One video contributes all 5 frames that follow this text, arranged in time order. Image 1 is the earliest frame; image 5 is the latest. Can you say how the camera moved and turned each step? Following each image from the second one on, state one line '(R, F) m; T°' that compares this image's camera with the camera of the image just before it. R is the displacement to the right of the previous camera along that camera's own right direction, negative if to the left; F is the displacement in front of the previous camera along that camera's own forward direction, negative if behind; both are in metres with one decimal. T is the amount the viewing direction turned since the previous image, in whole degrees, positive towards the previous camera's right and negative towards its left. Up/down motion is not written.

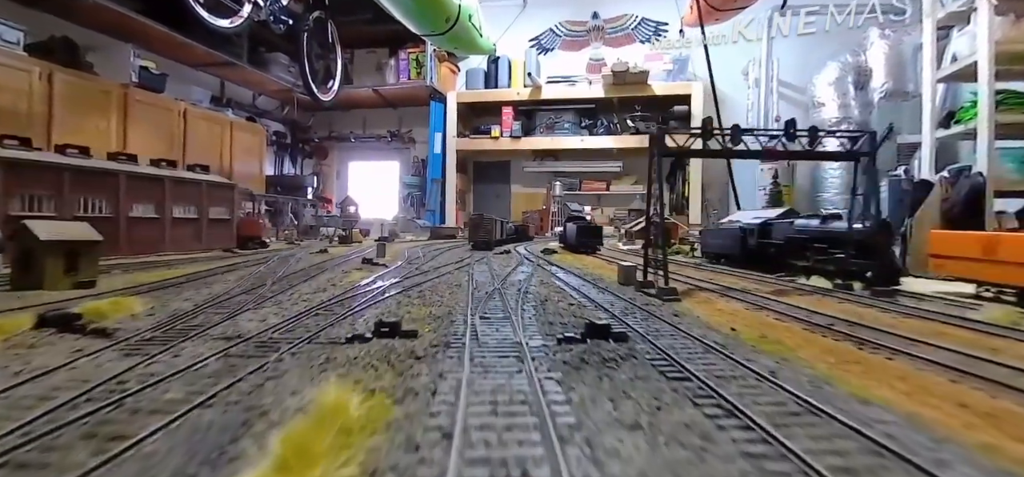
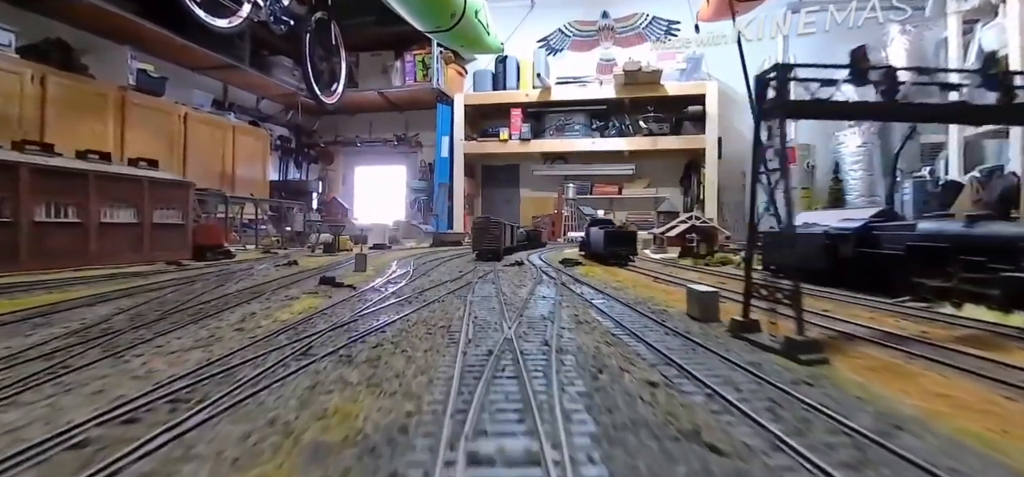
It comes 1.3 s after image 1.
(0.0, +0.6) m; -1°
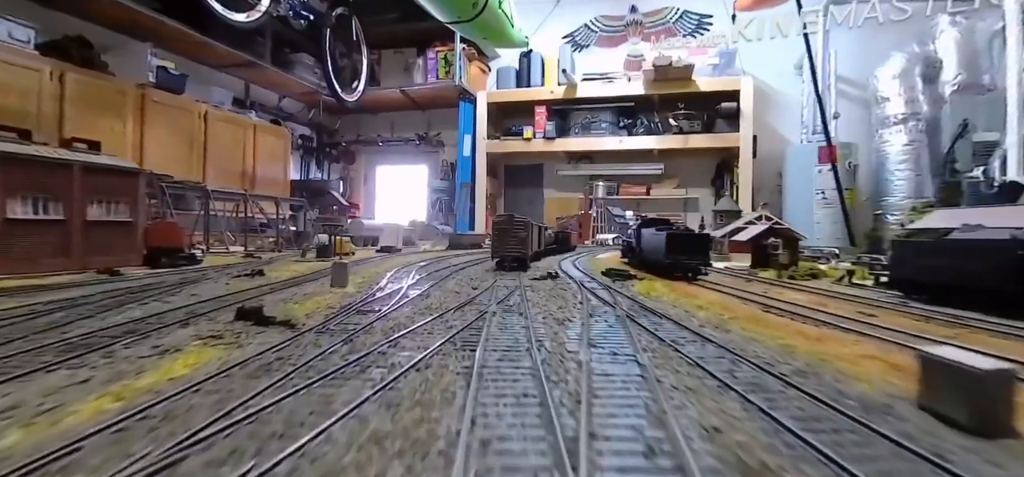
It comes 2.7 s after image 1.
(0.0, +0.7) m; -3°
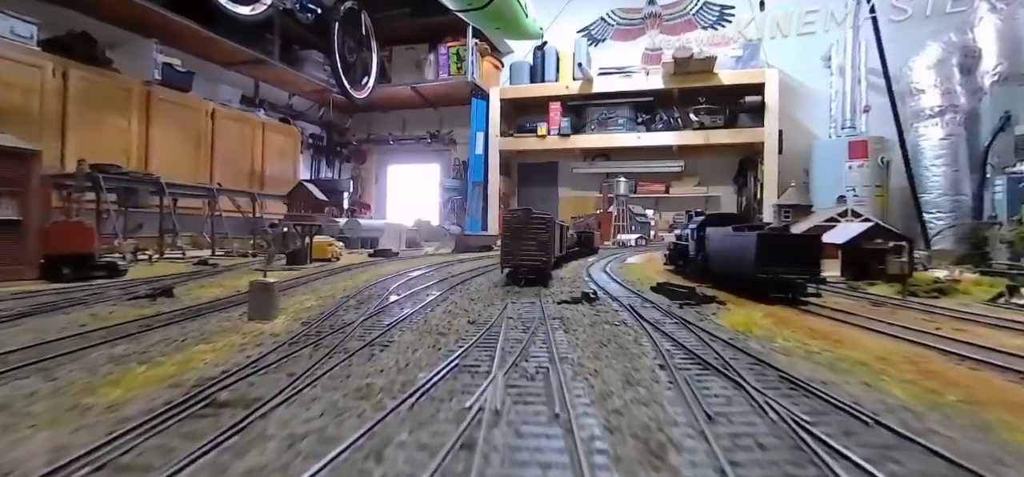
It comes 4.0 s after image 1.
(0.0, +0.6) m; -2°
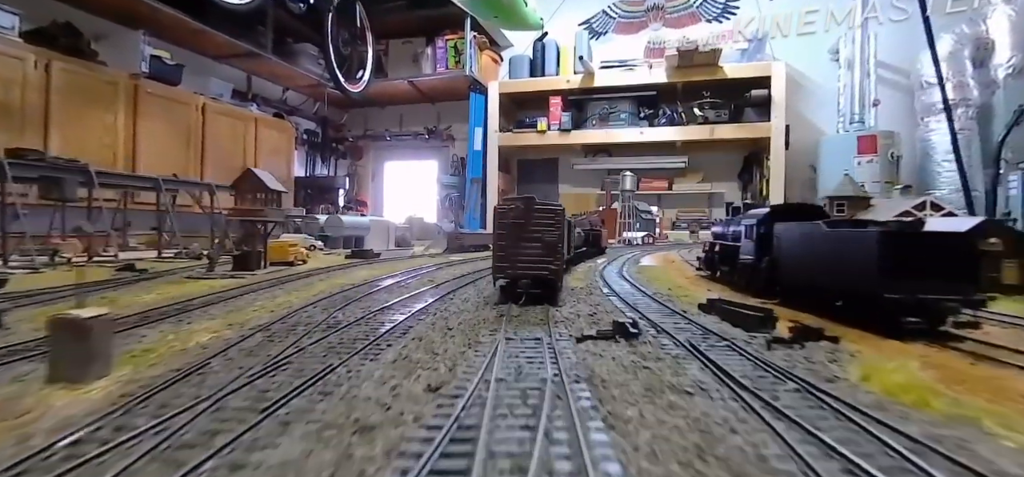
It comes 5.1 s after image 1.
(0.0, +0.5) m; 0°
